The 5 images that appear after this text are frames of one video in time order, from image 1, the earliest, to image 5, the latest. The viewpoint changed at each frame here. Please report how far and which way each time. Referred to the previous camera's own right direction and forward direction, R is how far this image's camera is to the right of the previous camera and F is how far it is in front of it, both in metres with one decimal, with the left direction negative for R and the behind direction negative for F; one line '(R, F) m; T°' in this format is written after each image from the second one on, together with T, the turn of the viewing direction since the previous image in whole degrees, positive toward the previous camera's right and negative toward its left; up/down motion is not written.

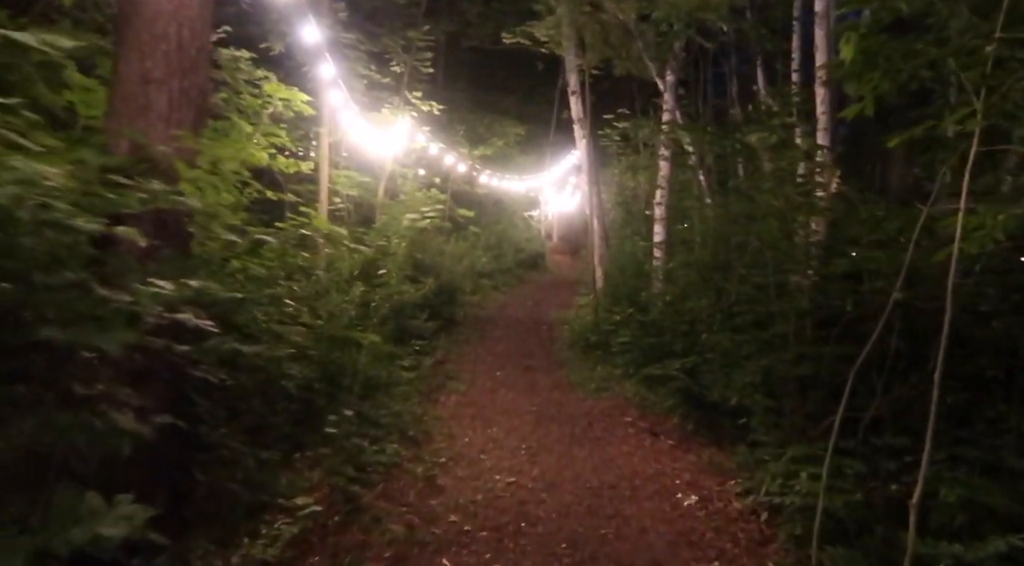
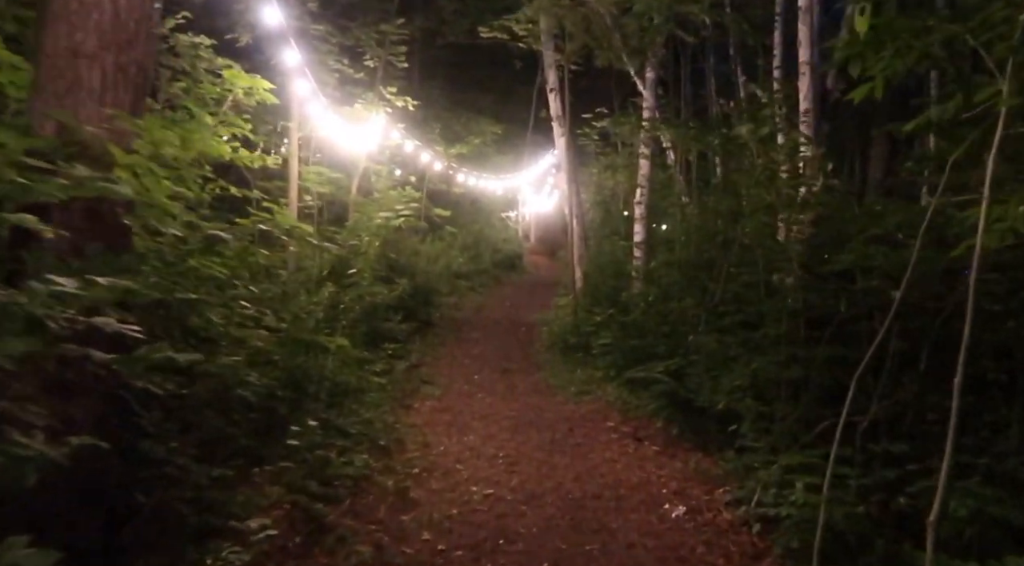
(0.0, +0.4) m; +2°
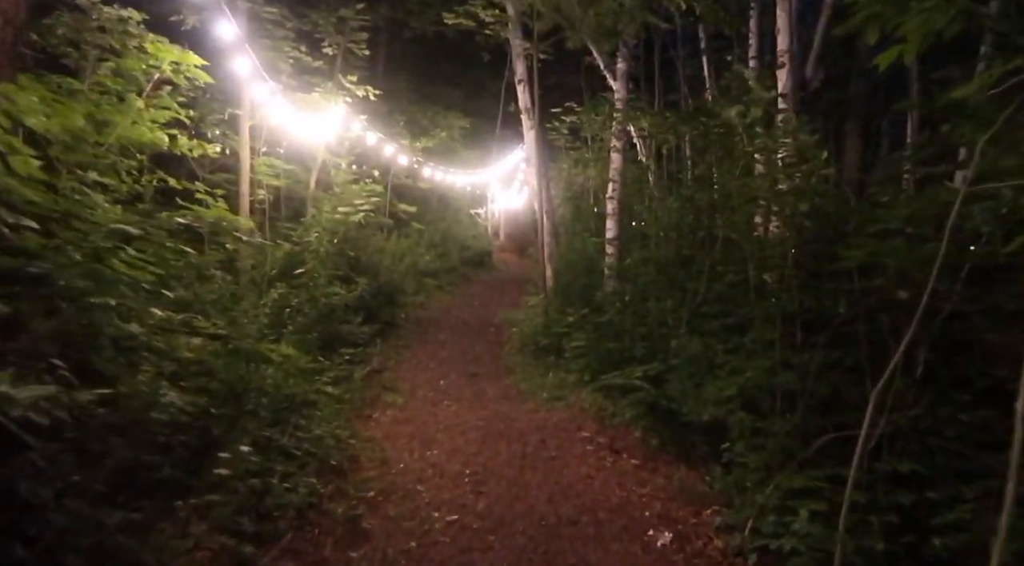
(0.0, +0.6) m; +2°
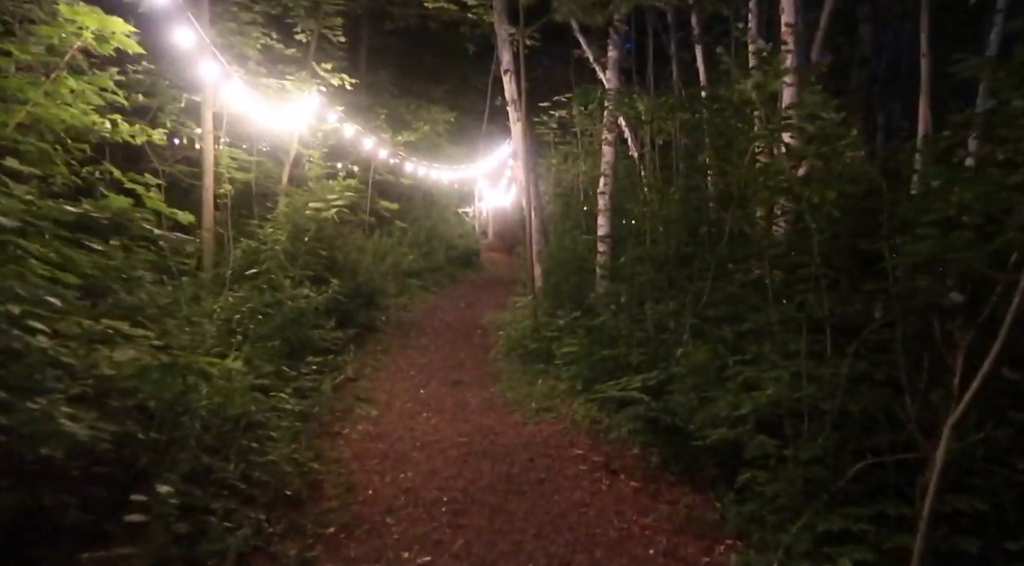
(+0.1, +0.8) m; +1°
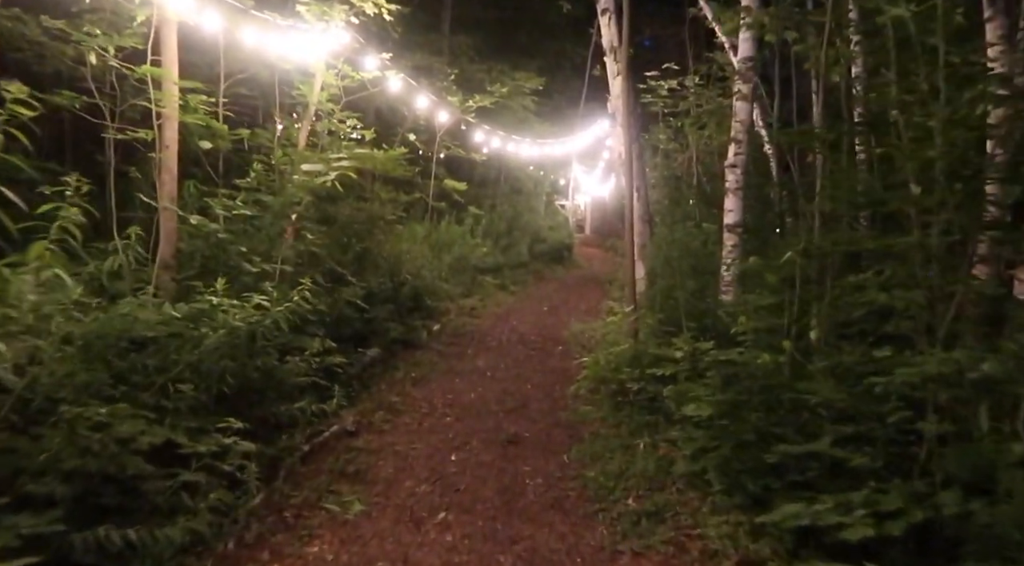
(+0.1, +3.7) m; -7°
